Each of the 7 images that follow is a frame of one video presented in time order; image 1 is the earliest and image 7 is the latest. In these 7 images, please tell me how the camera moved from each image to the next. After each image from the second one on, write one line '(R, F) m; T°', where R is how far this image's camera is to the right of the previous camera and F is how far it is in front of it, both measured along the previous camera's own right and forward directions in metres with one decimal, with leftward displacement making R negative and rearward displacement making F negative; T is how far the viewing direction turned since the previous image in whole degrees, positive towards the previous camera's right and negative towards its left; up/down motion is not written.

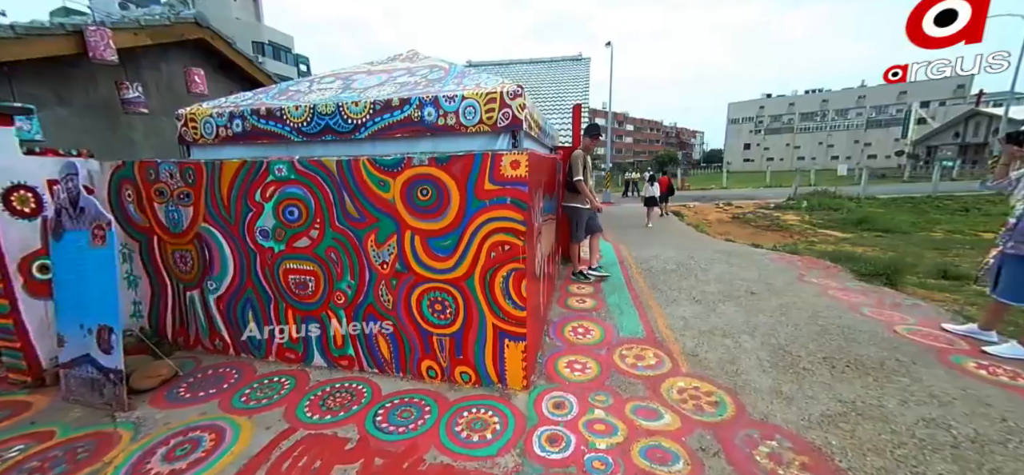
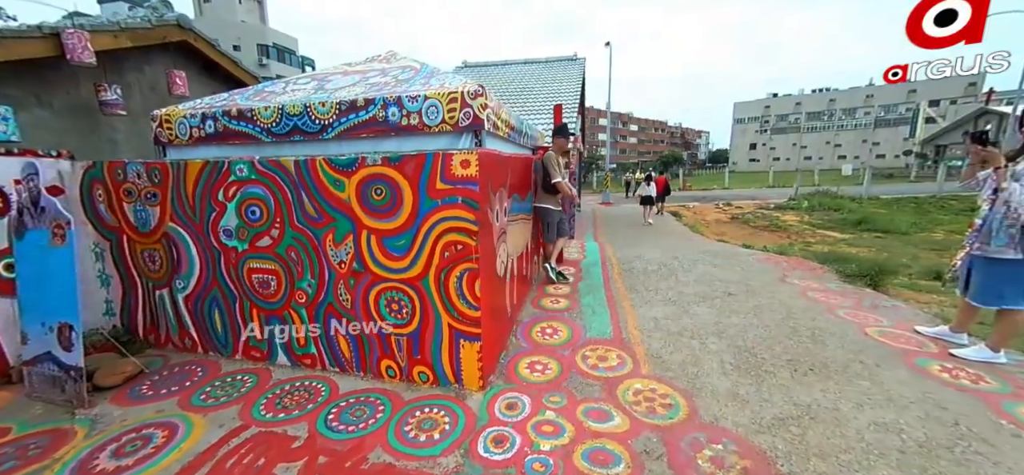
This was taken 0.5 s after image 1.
(+0.3, 0.0) m; -1°
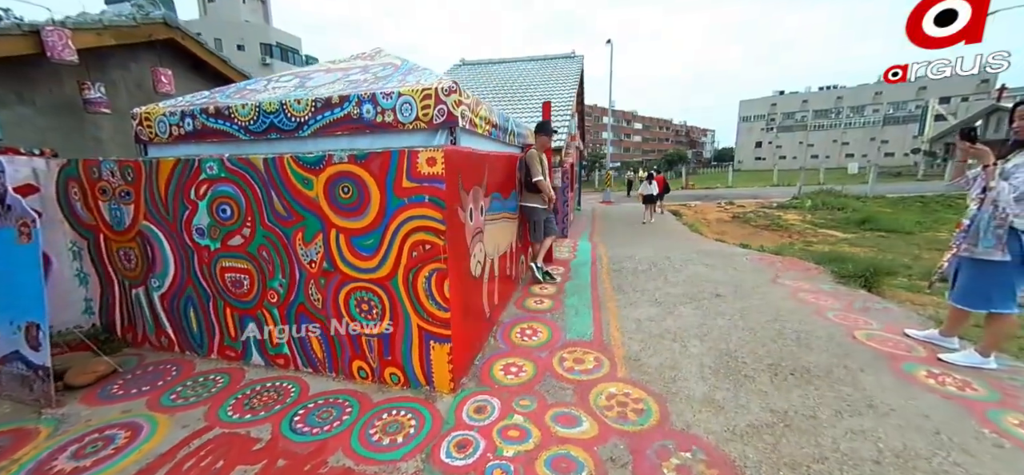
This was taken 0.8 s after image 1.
(+0.2, +0.1) m; -1°
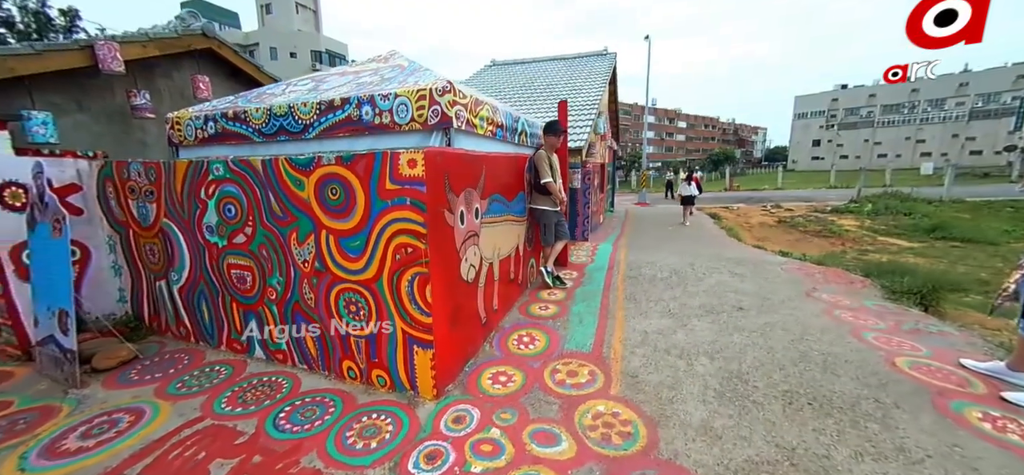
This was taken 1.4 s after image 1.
(+0.3, +0.1) m; -6°
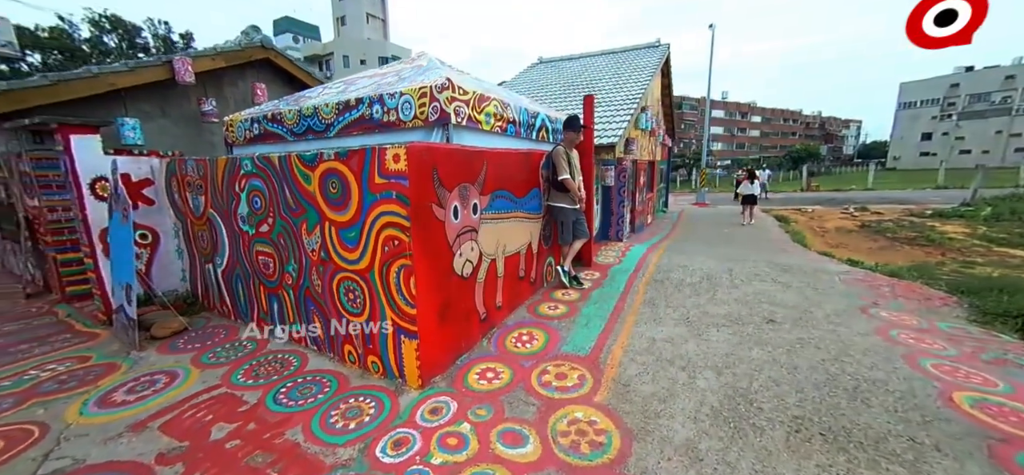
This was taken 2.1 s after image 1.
(+0.5, +0.1) m; -9°
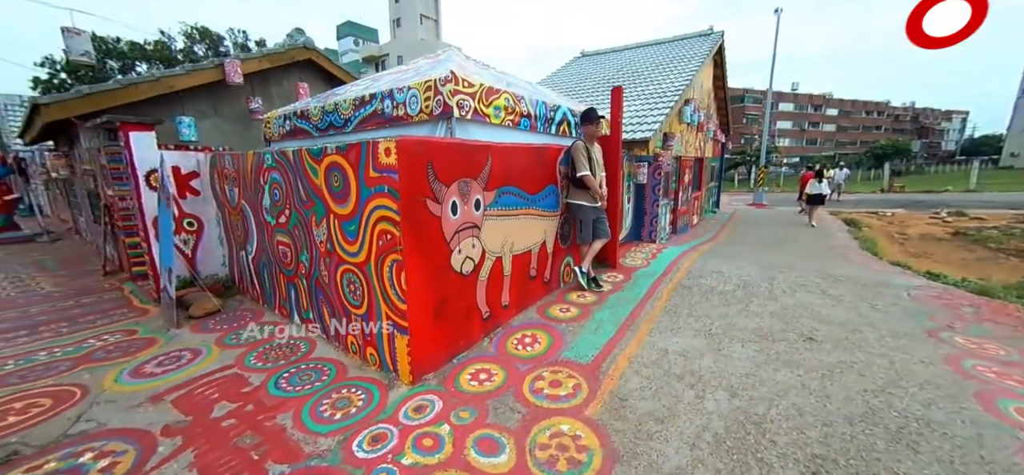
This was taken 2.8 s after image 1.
(+0.3, +0.1) m; -7°
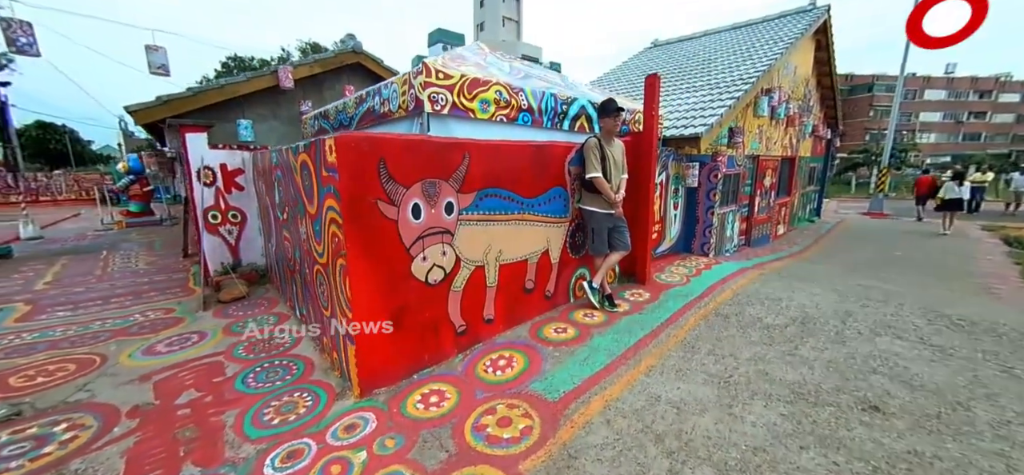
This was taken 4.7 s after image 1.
(+0.7, +0.4) m; -12°
